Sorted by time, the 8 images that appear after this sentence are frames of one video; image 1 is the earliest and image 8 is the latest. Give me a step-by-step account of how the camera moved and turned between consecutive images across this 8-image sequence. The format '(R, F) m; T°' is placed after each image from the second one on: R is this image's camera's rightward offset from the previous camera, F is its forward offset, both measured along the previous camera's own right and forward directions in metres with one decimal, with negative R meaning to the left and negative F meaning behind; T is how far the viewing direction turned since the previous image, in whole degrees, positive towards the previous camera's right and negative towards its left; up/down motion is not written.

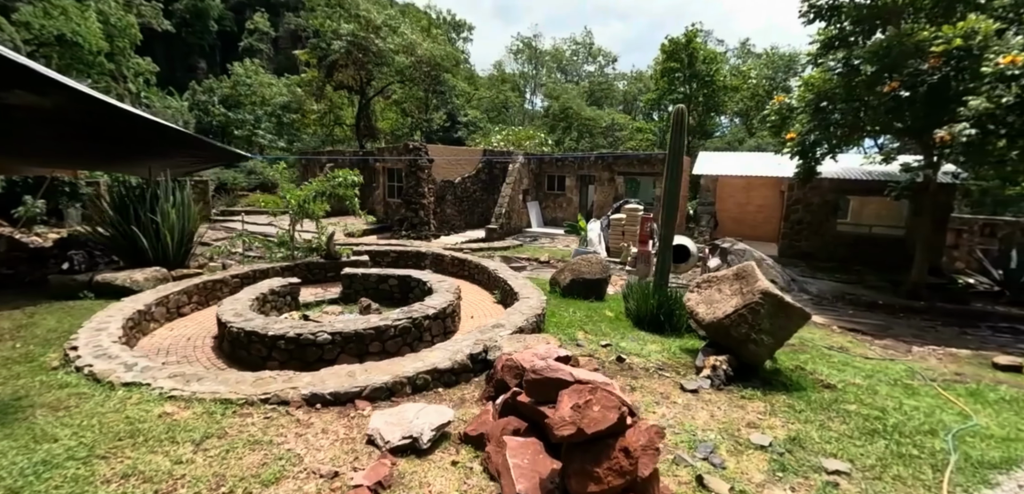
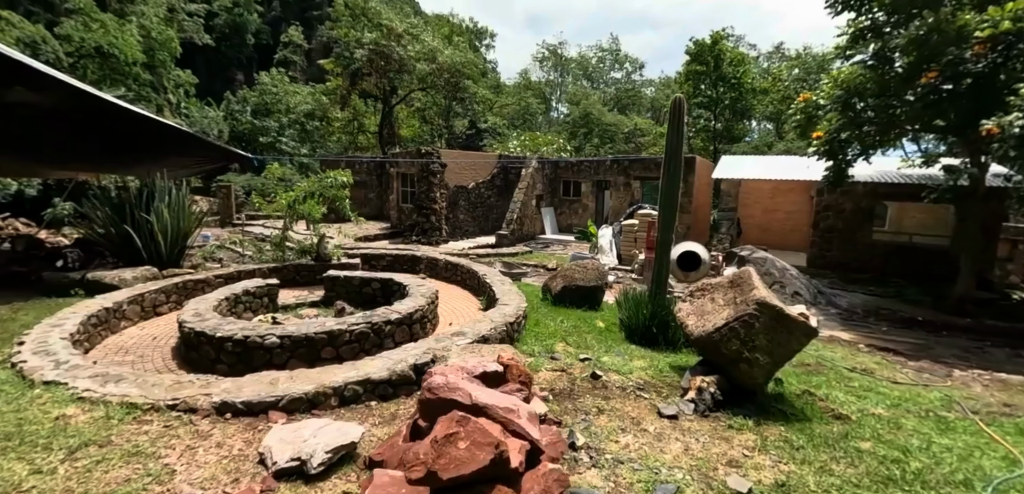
(+0.6, +0.5) m; -4°
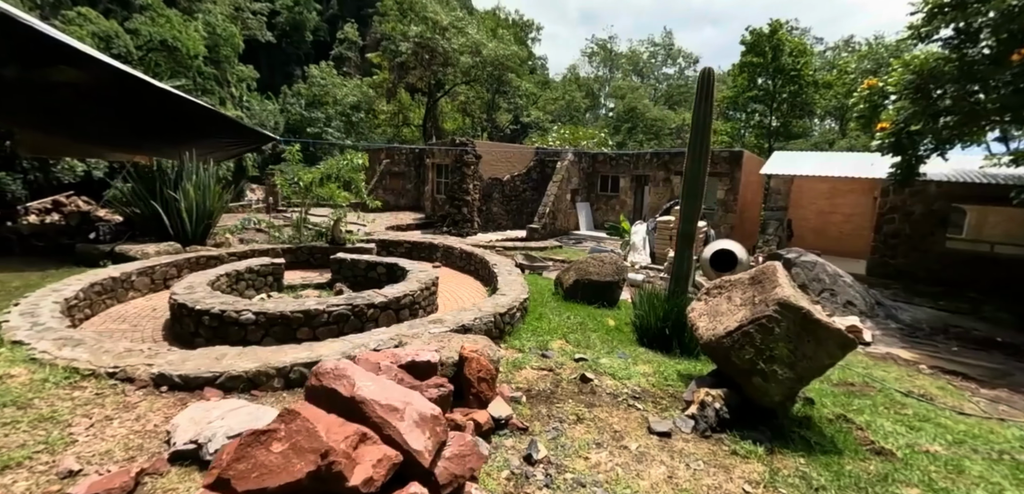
(+0.5, +0.5) m; -5°
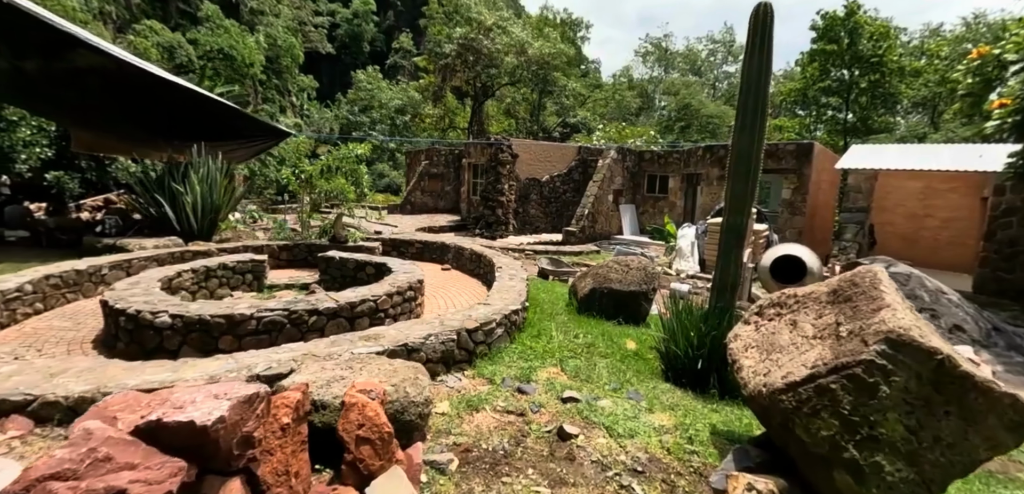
(+0.5, +1.1) m; -6°
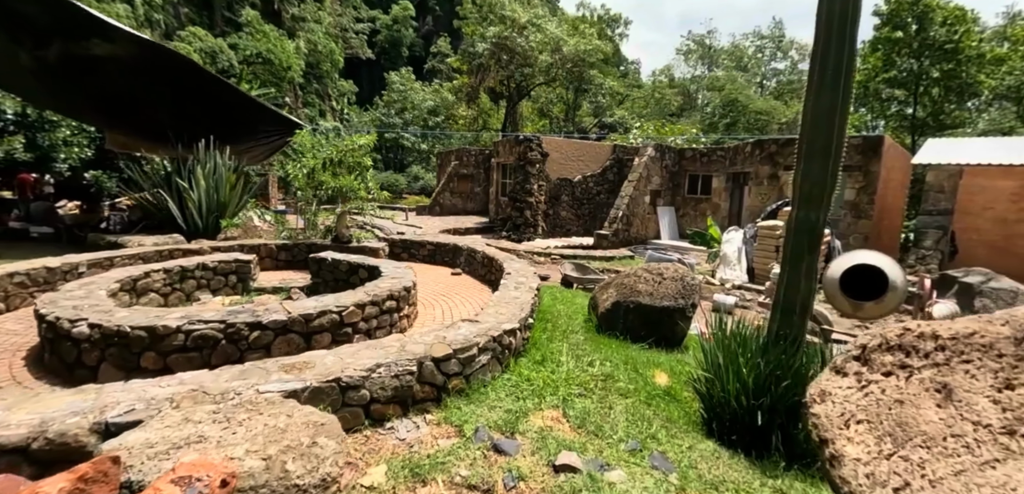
(+0.3, +0.8) m; -4°
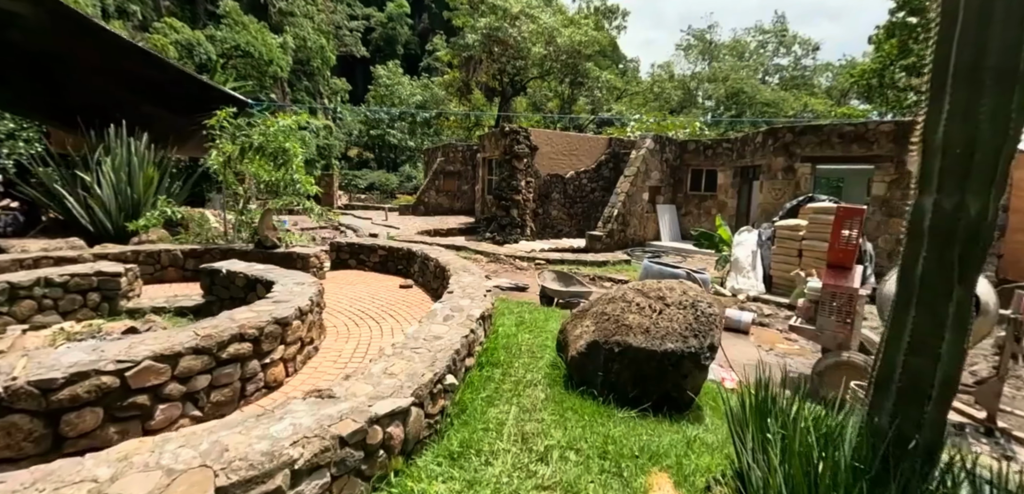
(+0.4, +1.3) m; 0°
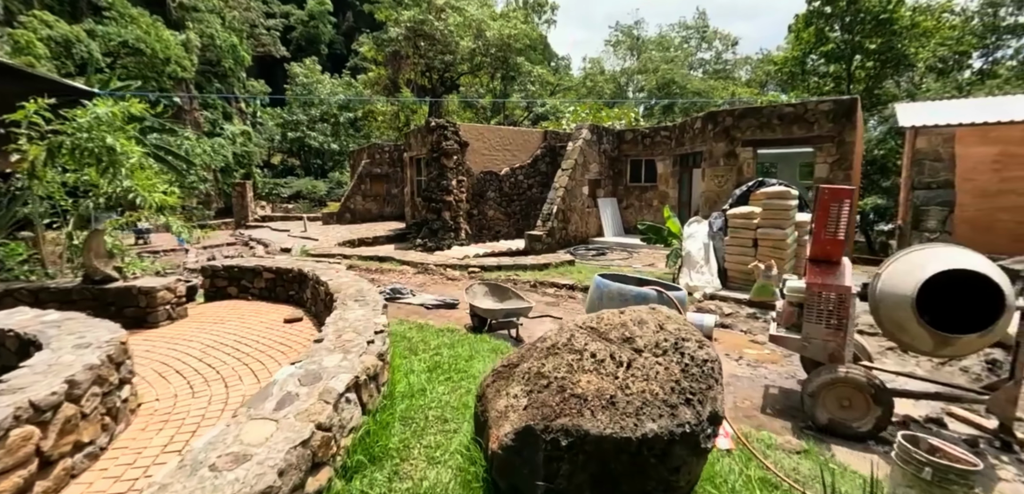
(+0.2, +1.0) m; +7°
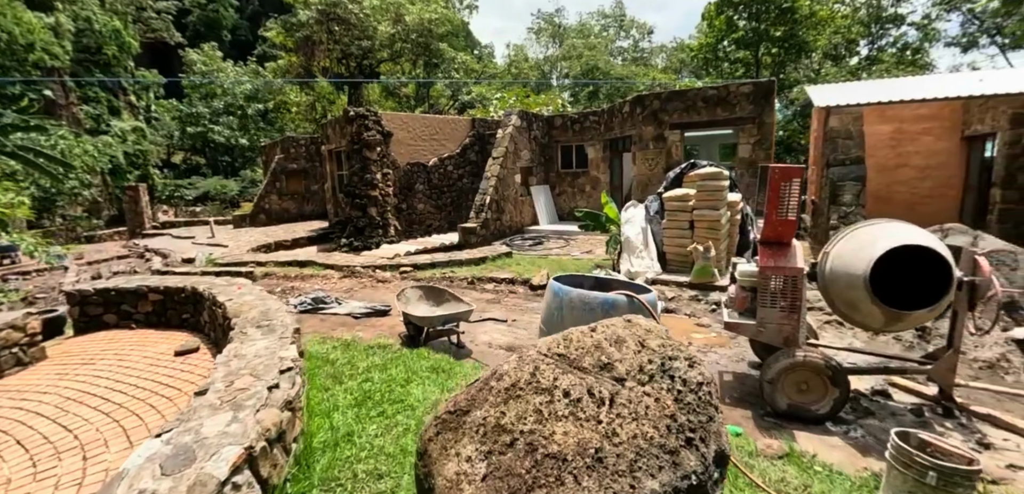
(0.0, +0.4) m; +8°
